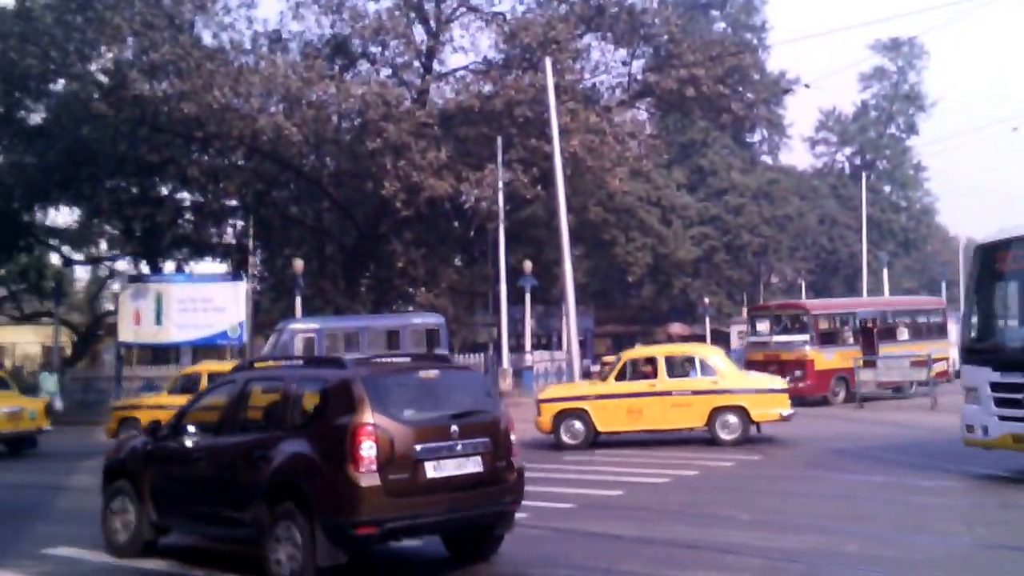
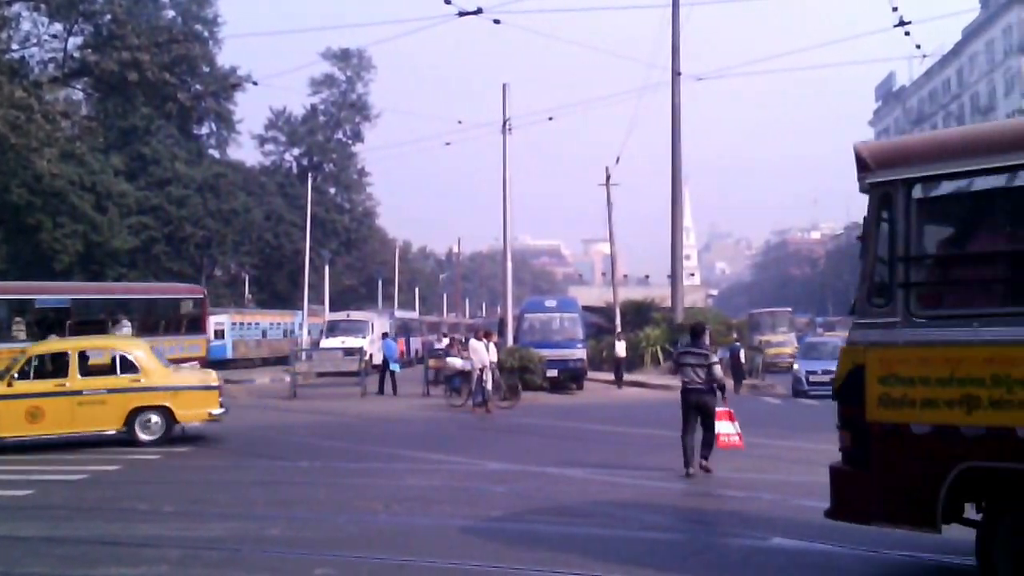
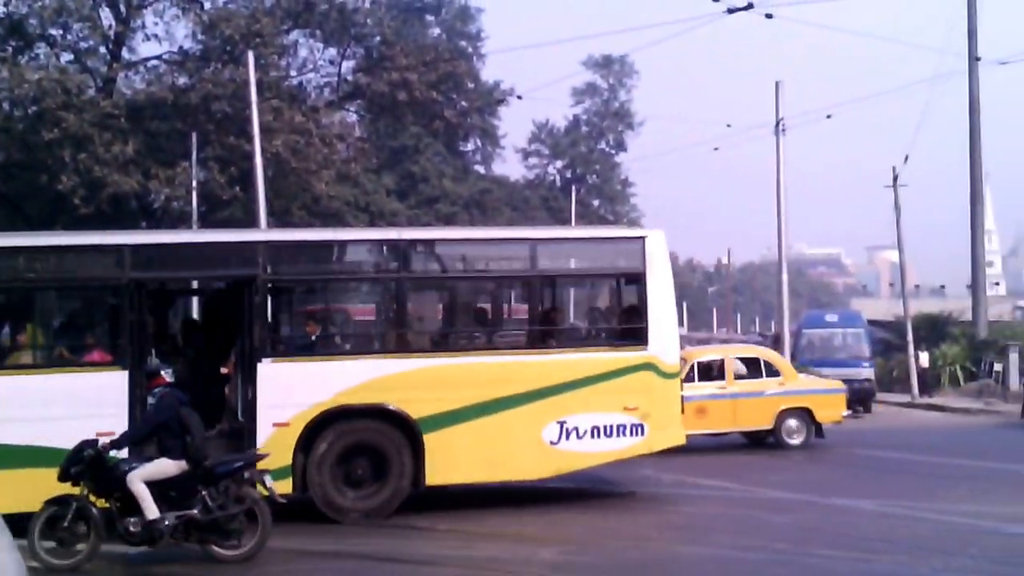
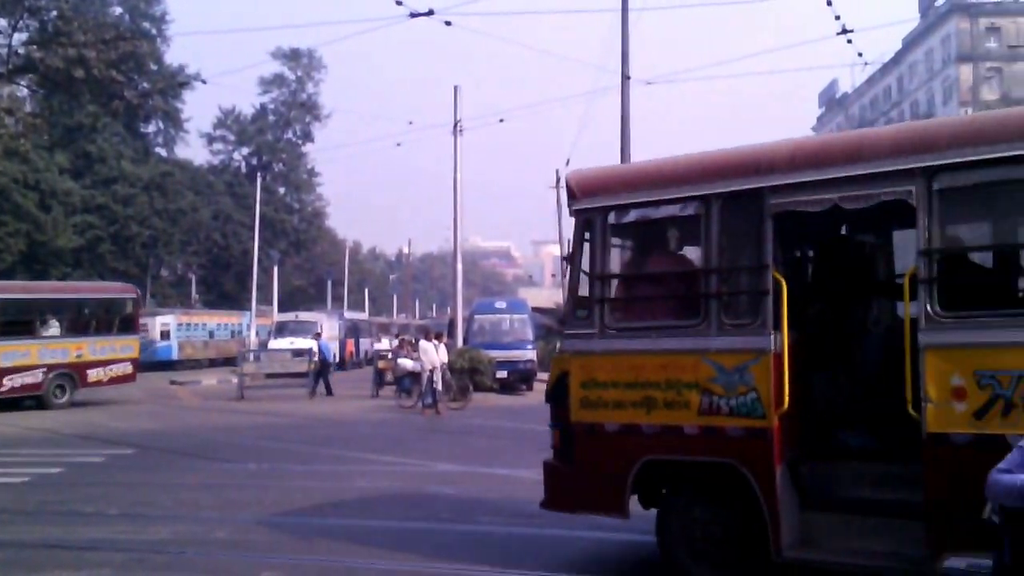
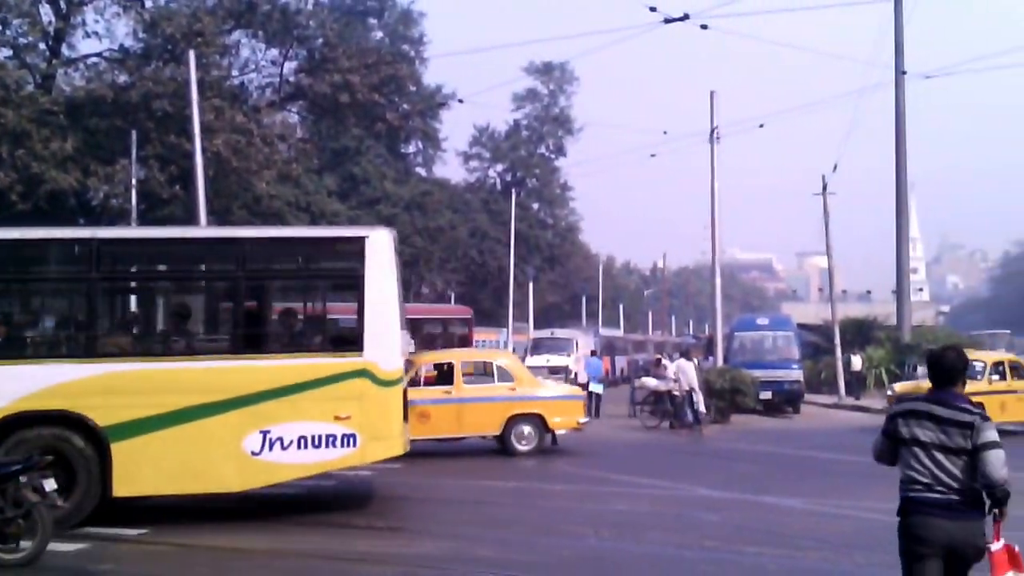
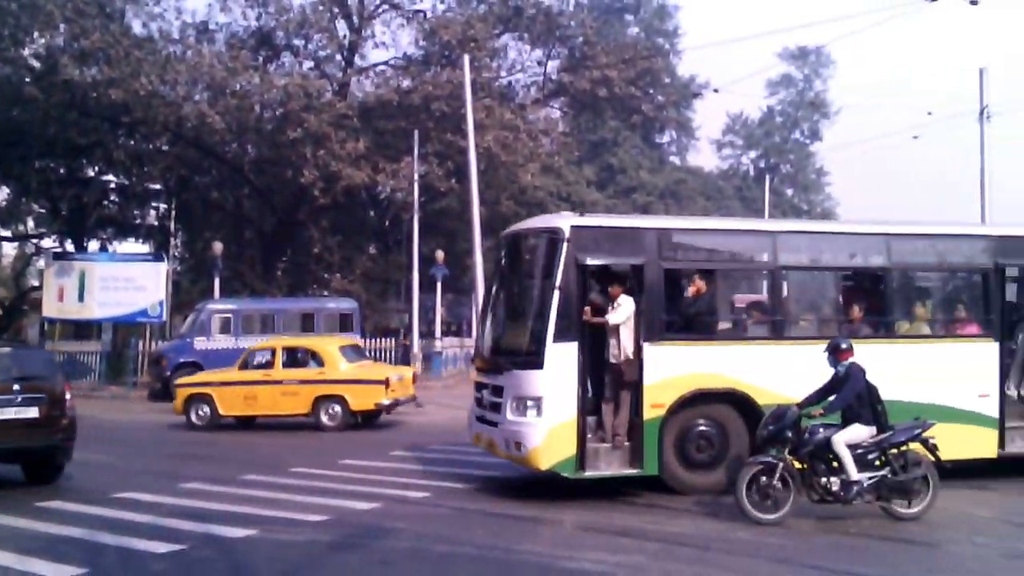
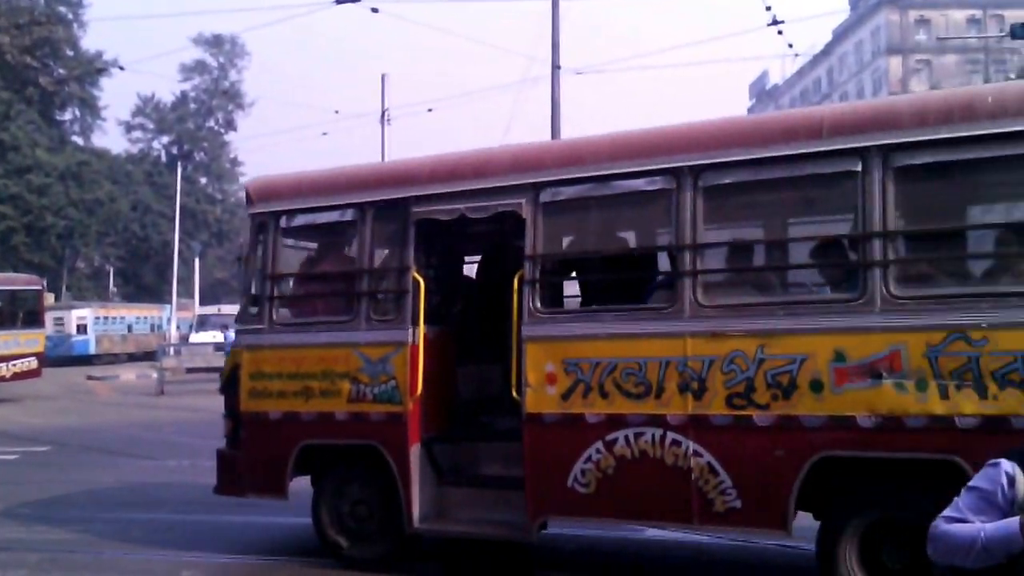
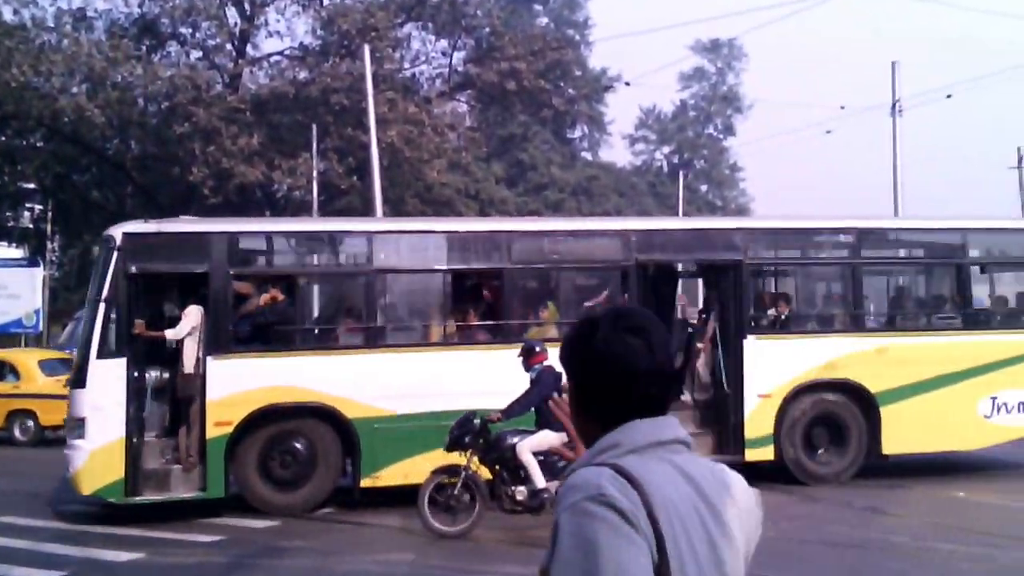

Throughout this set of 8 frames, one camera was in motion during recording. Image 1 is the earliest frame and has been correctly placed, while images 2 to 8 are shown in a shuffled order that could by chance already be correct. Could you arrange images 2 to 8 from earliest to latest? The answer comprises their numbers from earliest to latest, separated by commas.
6, 8, 3, 5, 2, 4, 7
